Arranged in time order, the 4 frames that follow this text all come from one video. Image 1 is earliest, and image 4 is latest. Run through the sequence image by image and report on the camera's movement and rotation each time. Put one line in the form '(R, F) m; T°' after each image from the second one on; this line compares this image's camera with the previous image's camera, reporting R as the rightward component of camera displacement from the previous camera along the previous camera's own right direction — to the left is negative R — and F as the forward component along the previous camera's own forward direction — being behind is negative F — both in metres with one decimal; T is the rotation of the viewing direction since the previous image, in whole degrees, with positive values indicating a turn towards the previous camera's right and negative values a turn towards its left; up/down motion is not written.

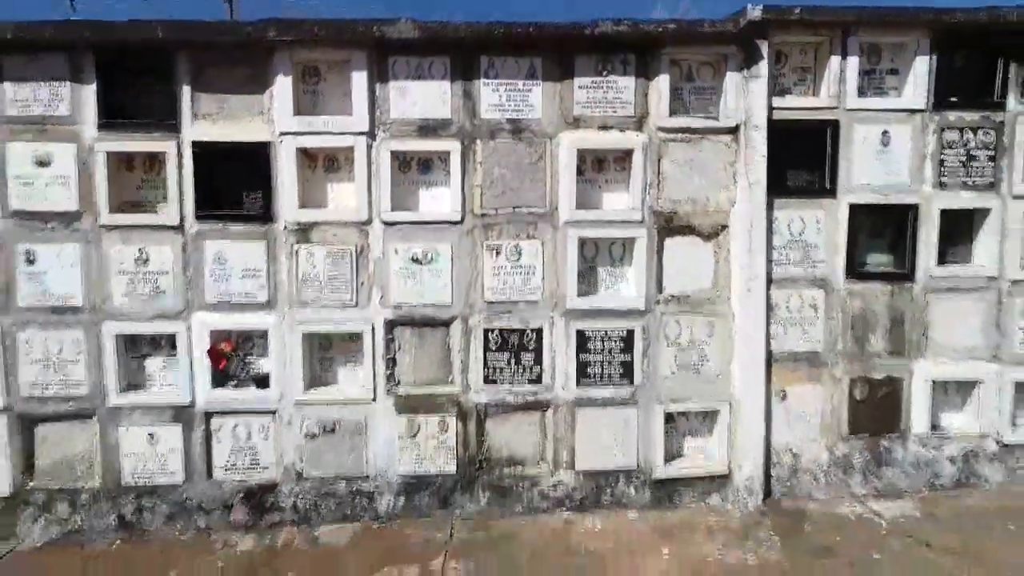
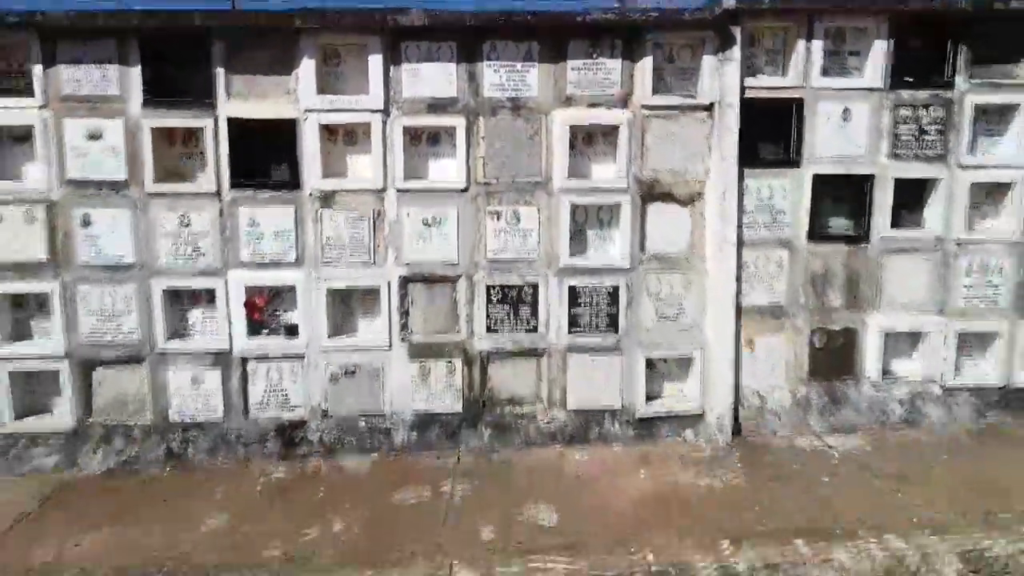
(0.0, -0.4) m; 0°
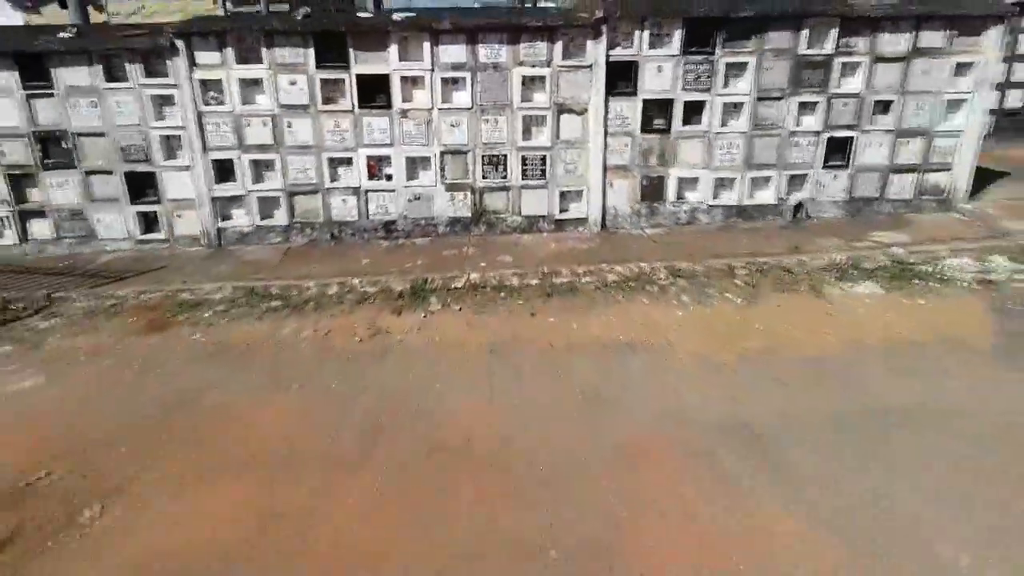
(+0.2, -3.7) m; 0°
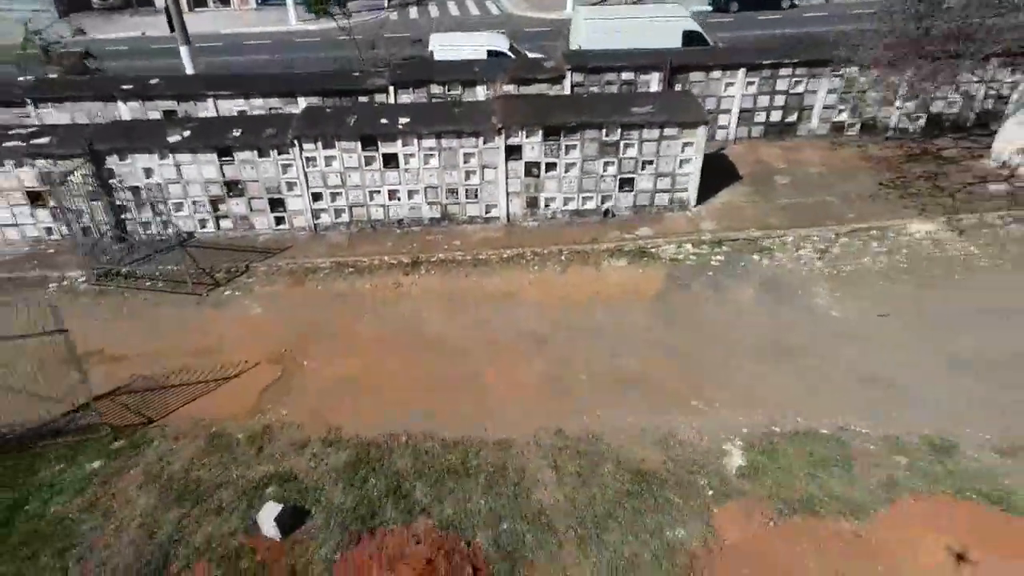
(+1.0, -7.0) m; 0°
